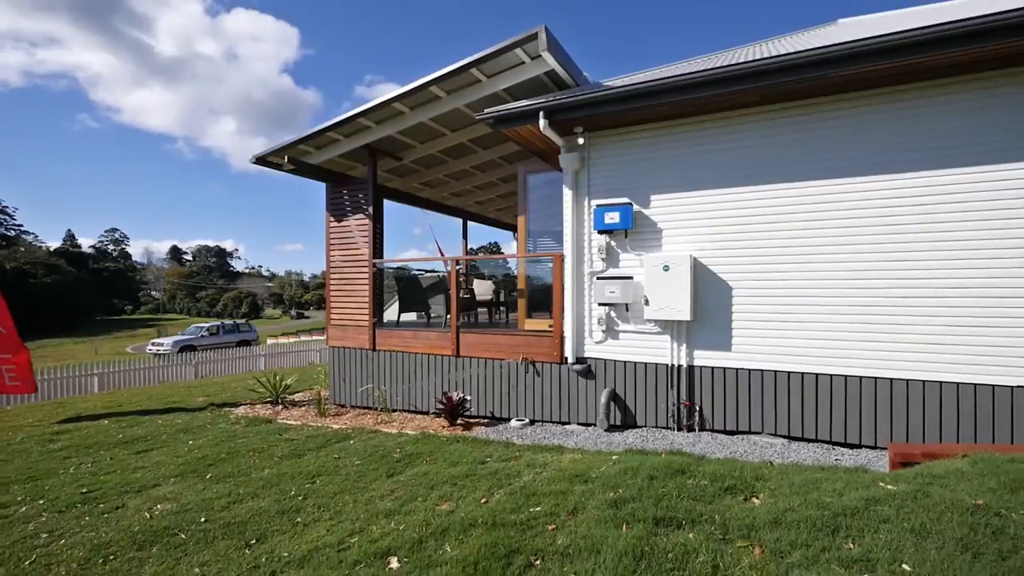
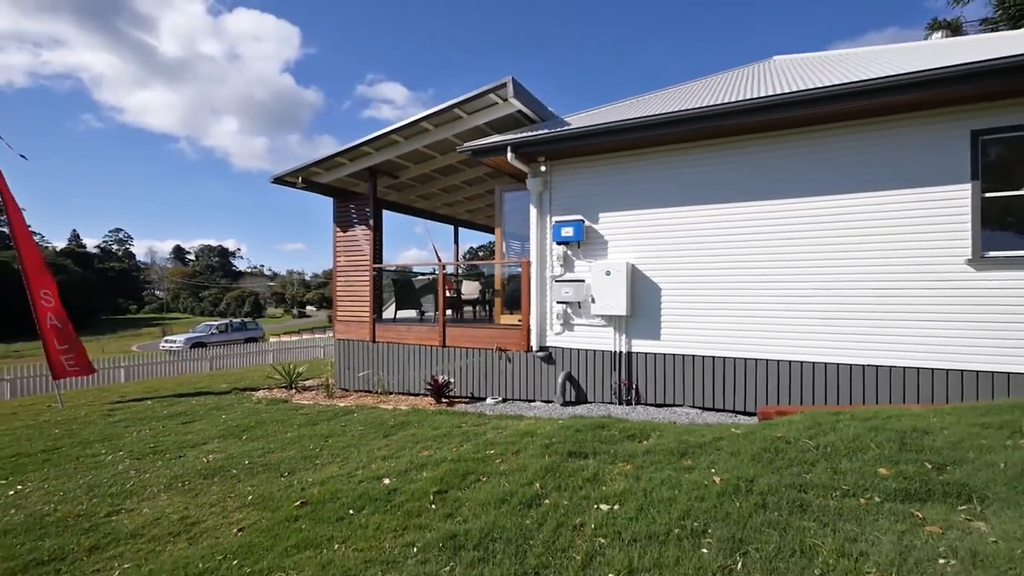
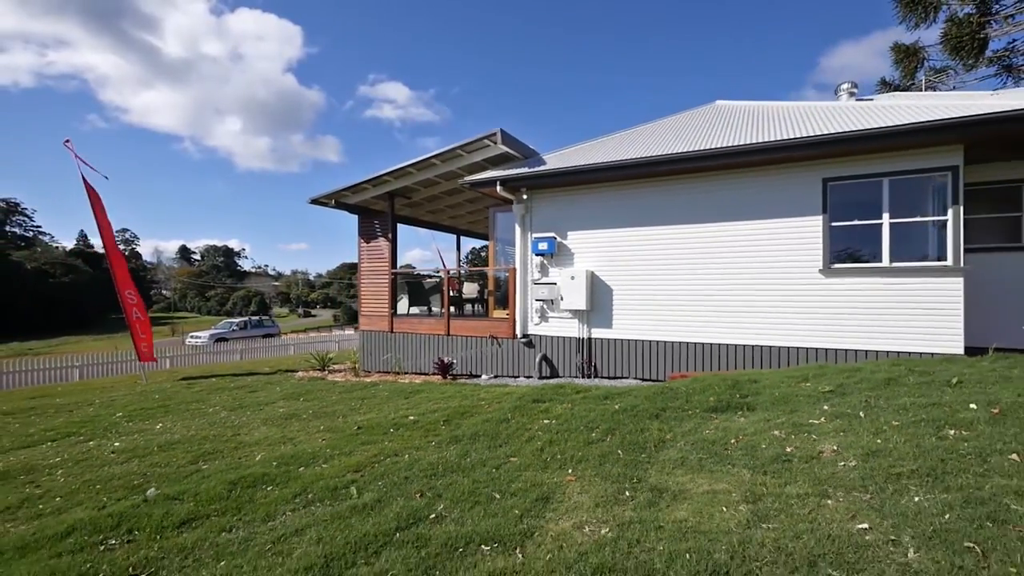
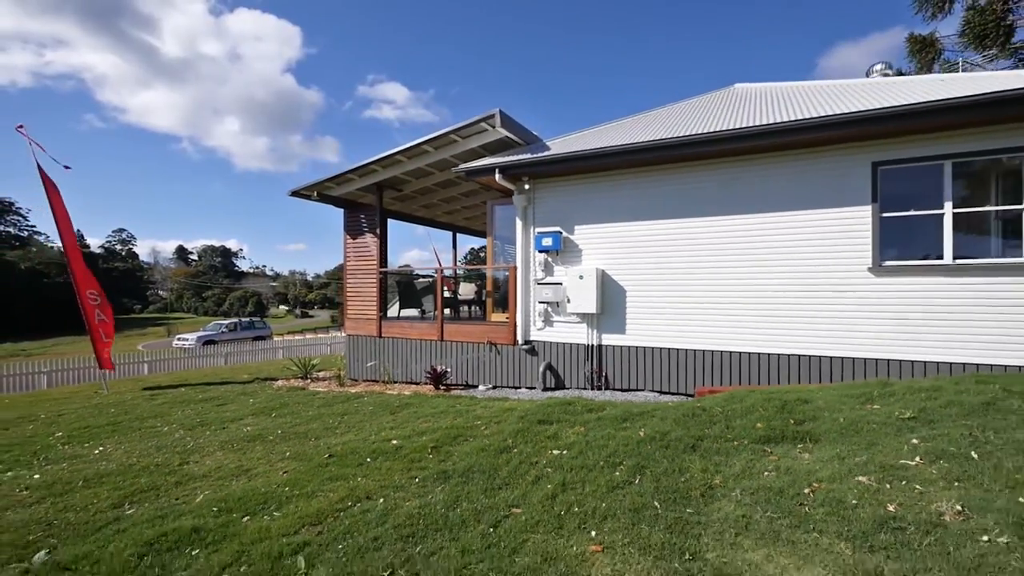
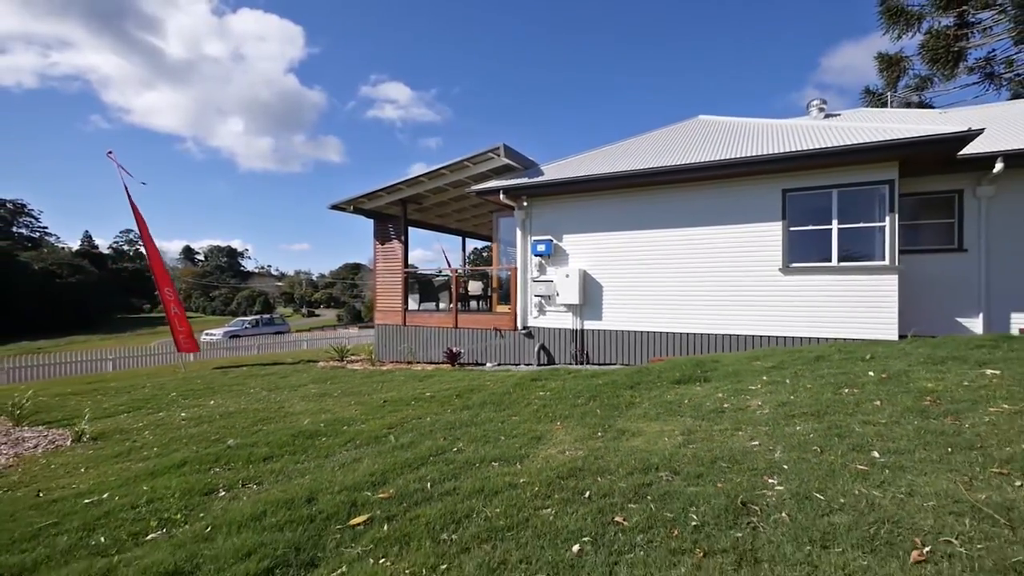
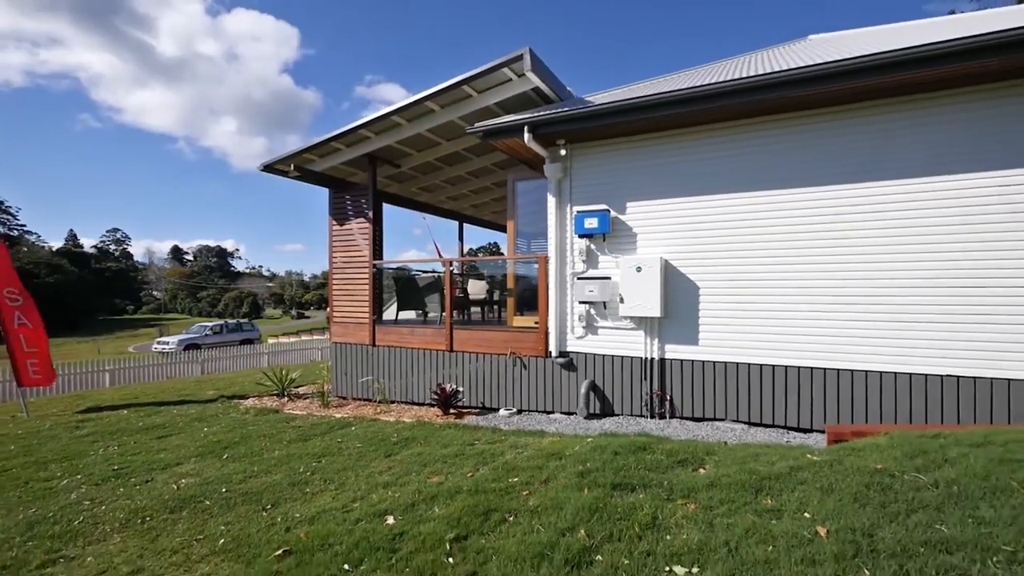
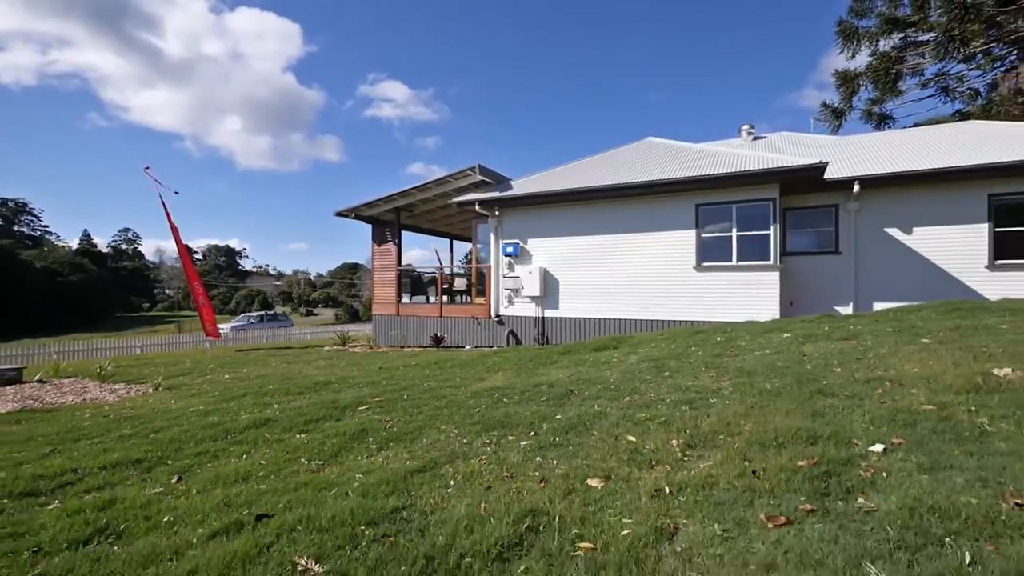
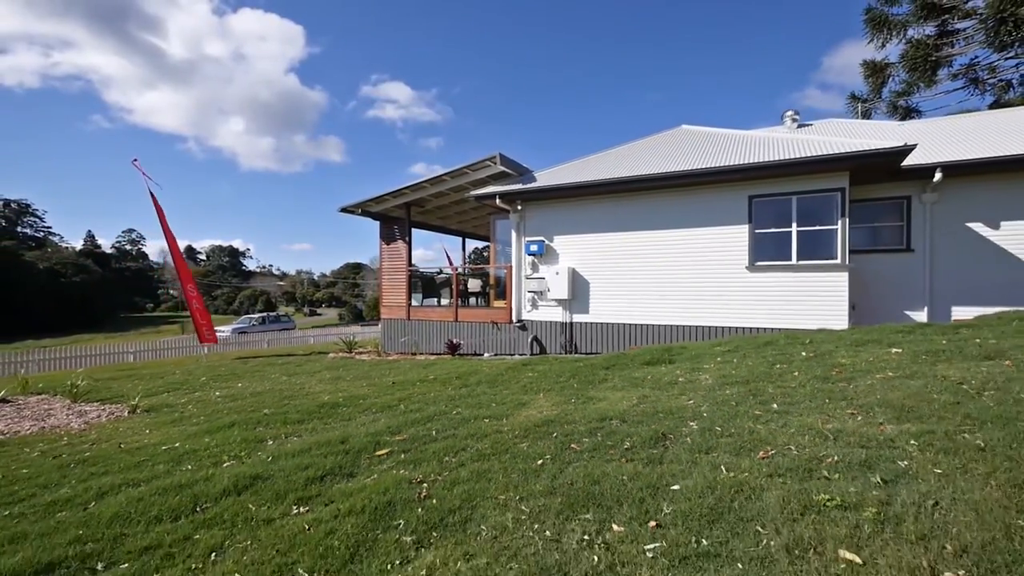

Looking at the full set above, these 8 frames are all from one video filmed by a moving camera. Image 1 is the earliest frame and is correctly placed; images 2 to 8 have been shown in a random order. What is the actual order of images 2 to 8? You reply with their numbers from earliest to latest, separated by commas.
6, 2, 4, 3, 5, 8, 7
